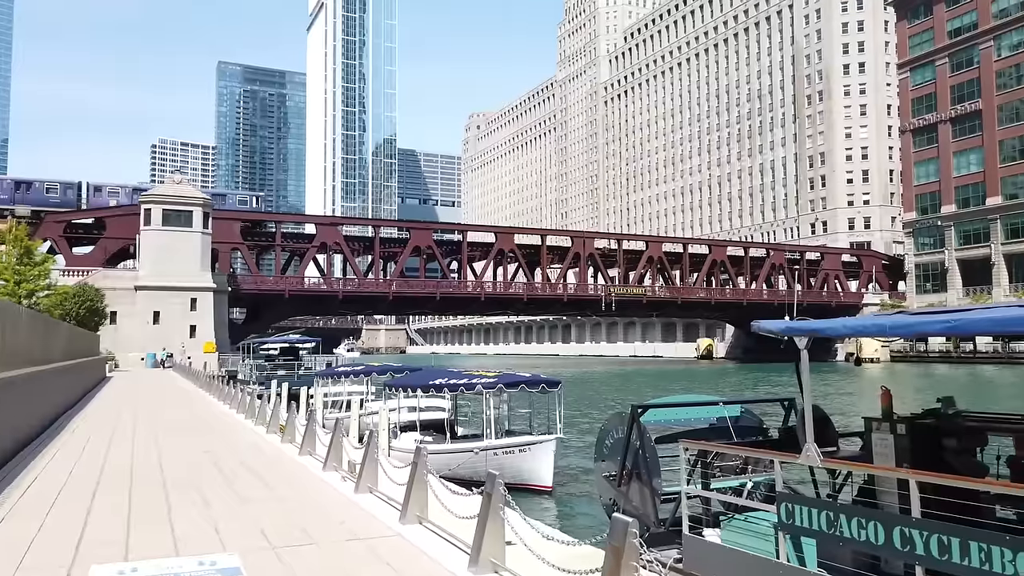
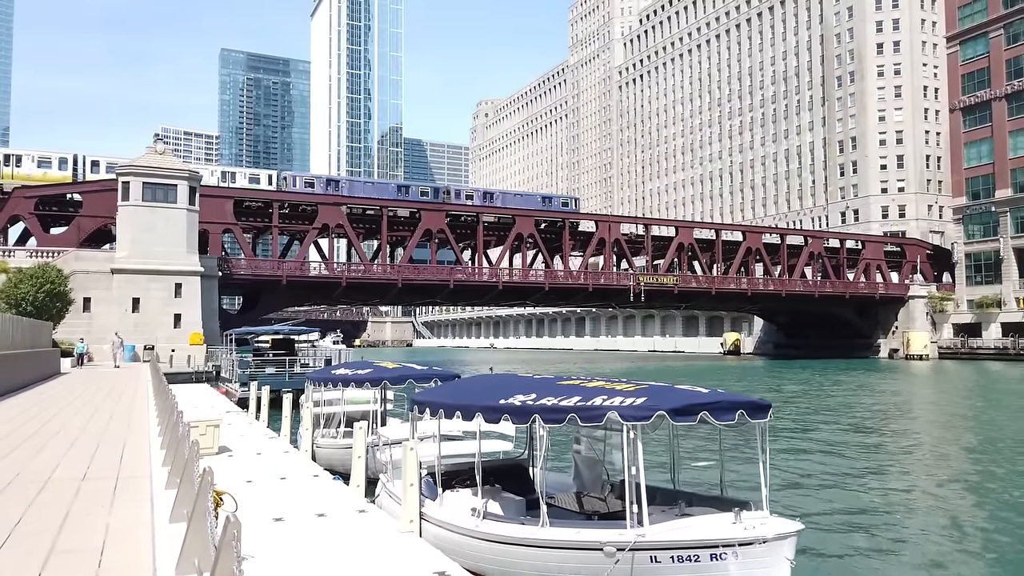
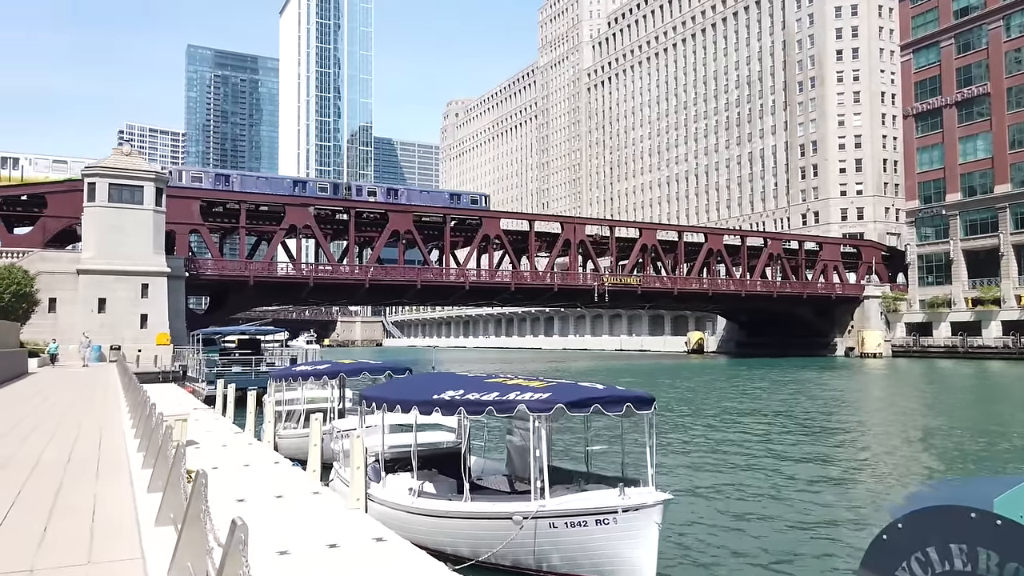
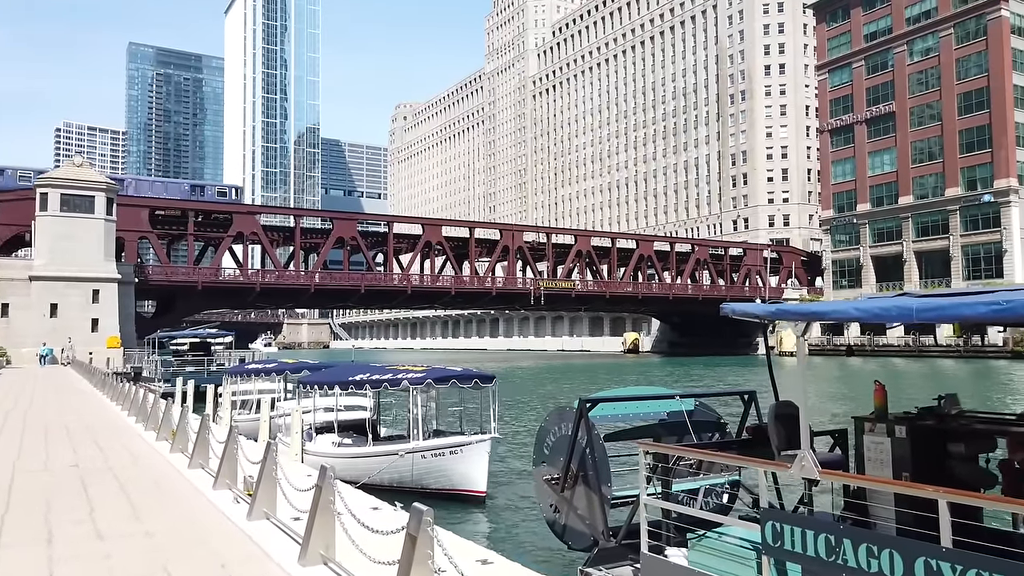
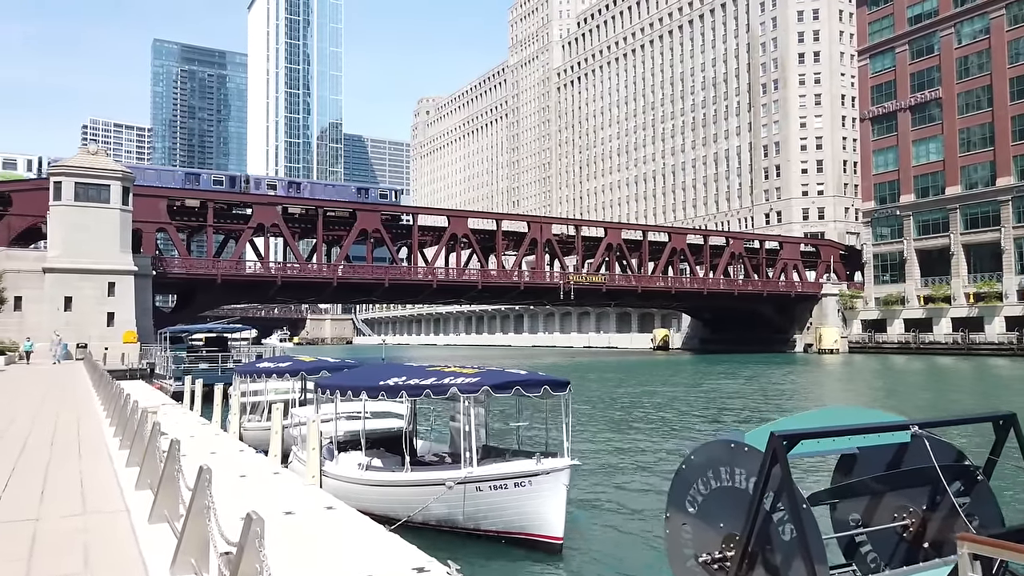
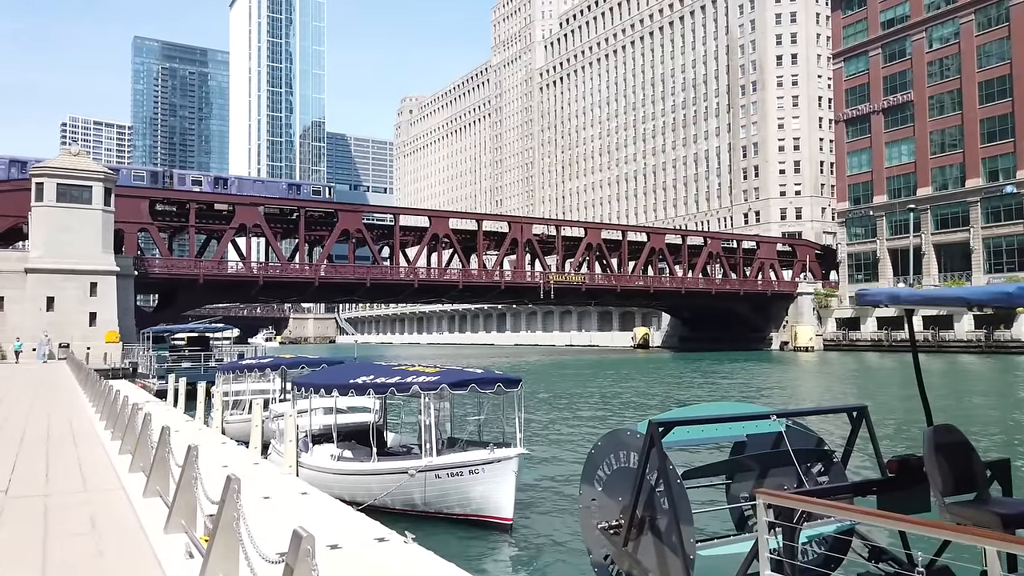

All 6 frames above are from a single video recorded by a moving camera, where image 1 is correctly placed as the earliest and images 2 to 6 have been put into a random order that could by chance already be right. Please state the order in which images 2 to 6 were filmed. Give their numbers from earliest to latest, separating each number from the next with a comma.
4, 6, 5, 3, 2
